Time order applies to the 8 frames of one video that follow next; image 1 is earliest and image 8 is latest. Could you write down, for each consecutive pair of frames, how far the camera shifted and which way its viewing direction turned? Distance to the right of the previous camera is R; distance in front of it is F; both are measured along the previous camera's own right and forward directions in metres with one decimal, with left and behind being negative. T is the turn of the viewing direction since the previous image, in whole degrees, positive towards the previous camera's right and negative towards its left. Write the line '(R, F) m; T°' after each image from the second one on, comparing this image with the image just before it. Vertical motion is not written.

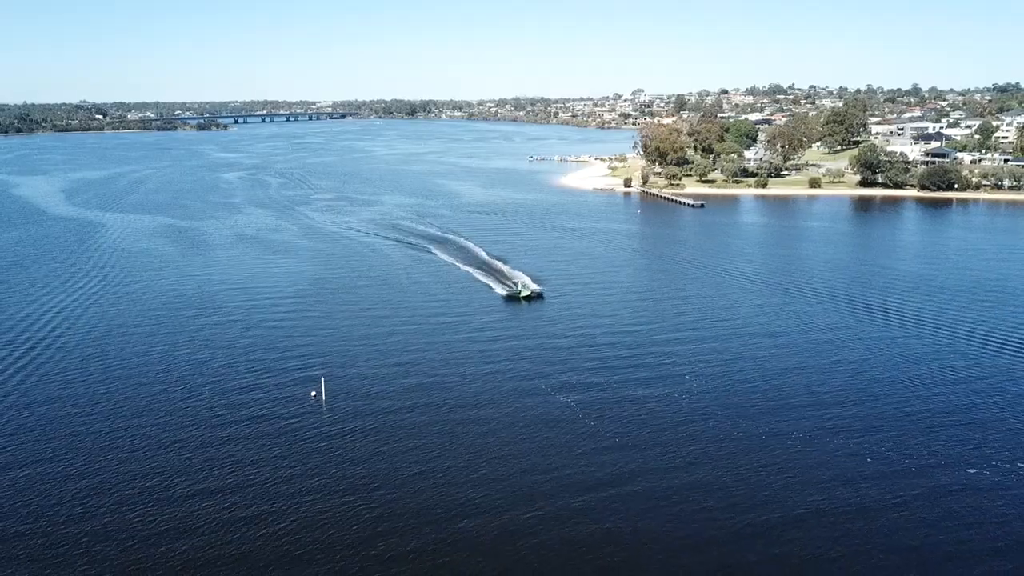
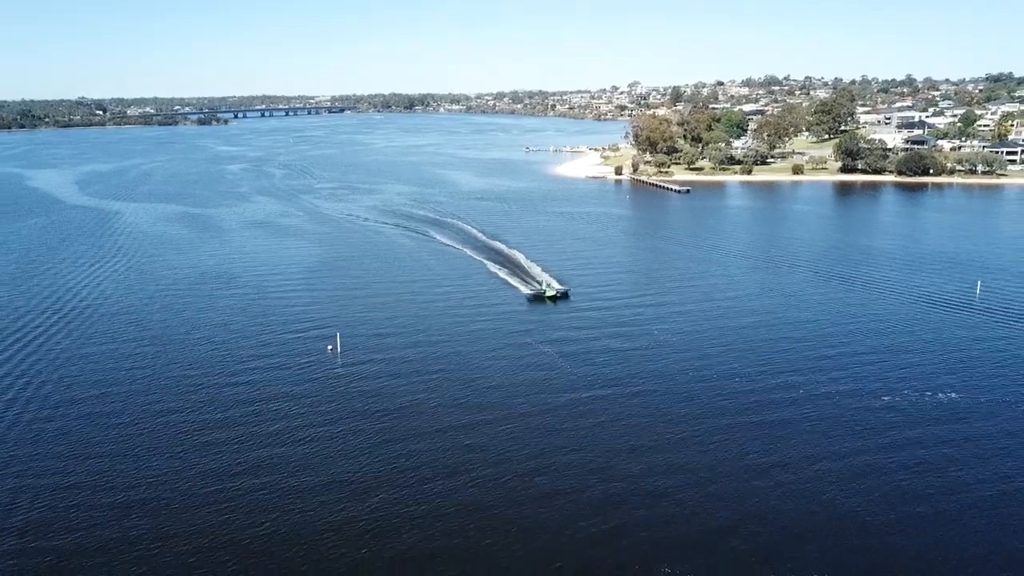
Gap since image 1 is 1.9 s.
(+0.2, -1.8) m; 0°
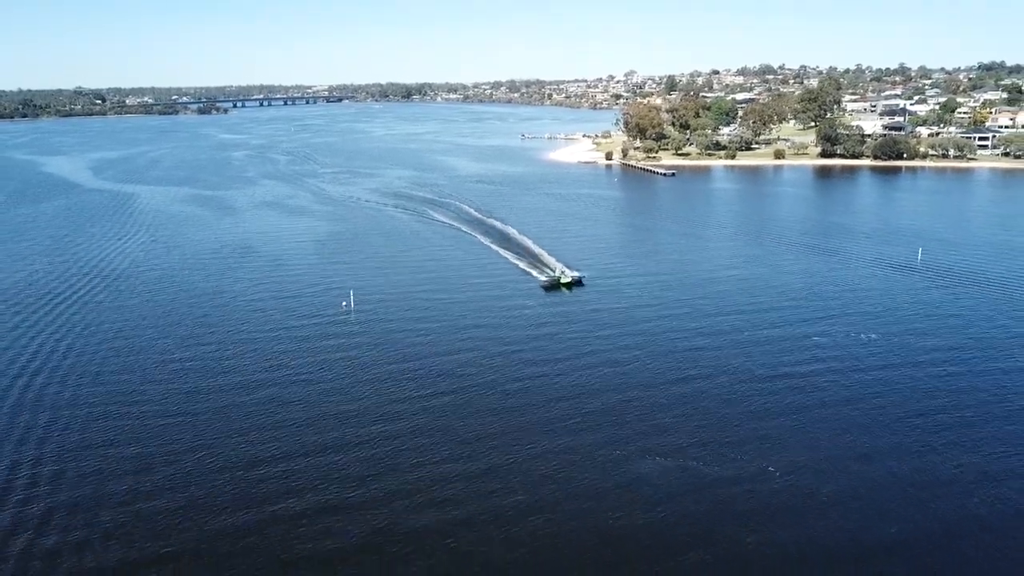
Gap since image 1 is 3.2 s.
(+0.2, -2.1) m; 0°
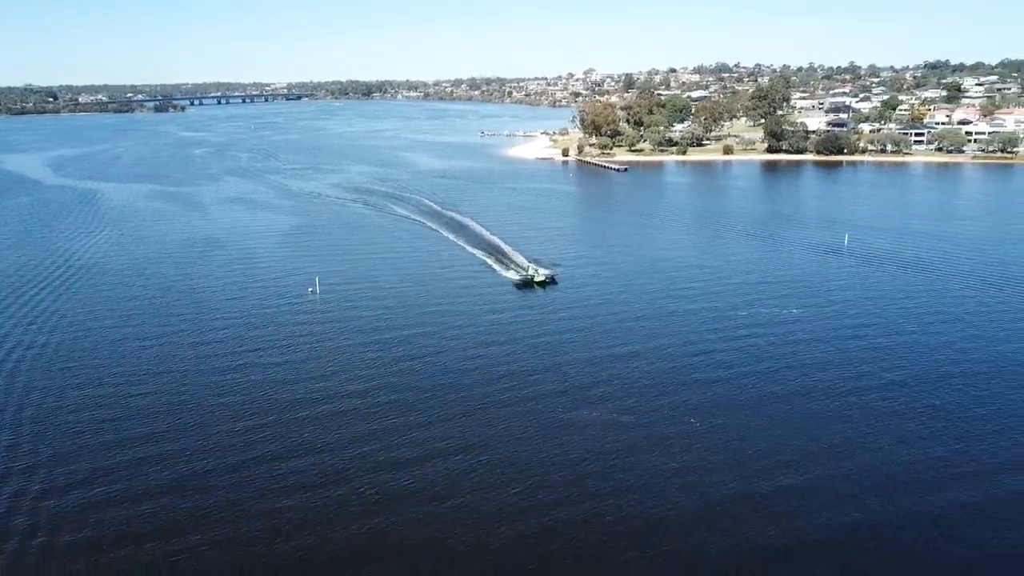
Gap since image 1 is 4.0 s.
(+0.2, -1.3) m; +3°
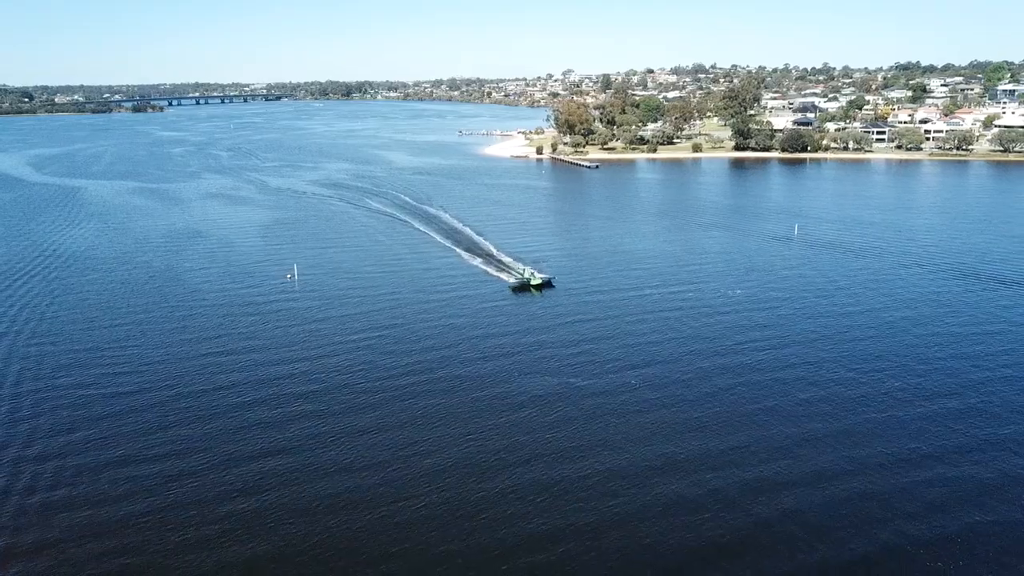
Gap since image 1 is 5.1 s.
(+0.3, -1.2) m; +1°
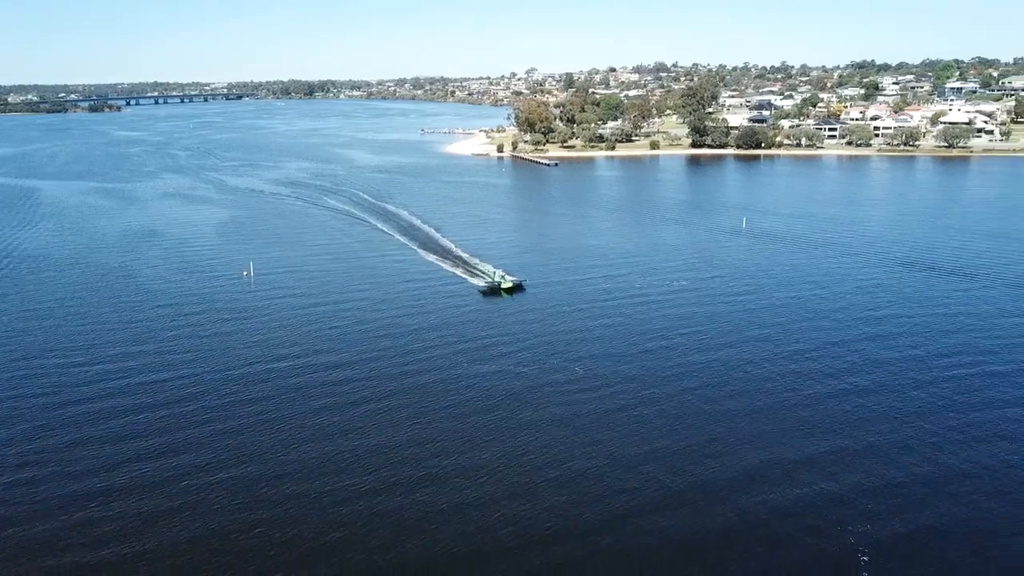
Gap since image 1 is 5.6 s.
(+0.3, -0.4) m; +2°
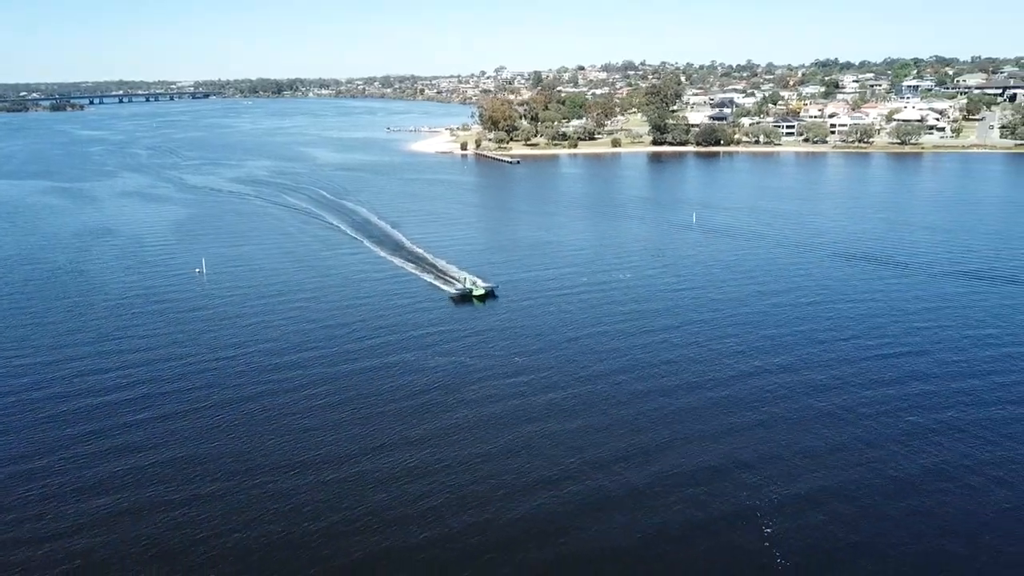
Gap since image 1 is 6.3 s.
(+0.5, -0.4) m; +2°
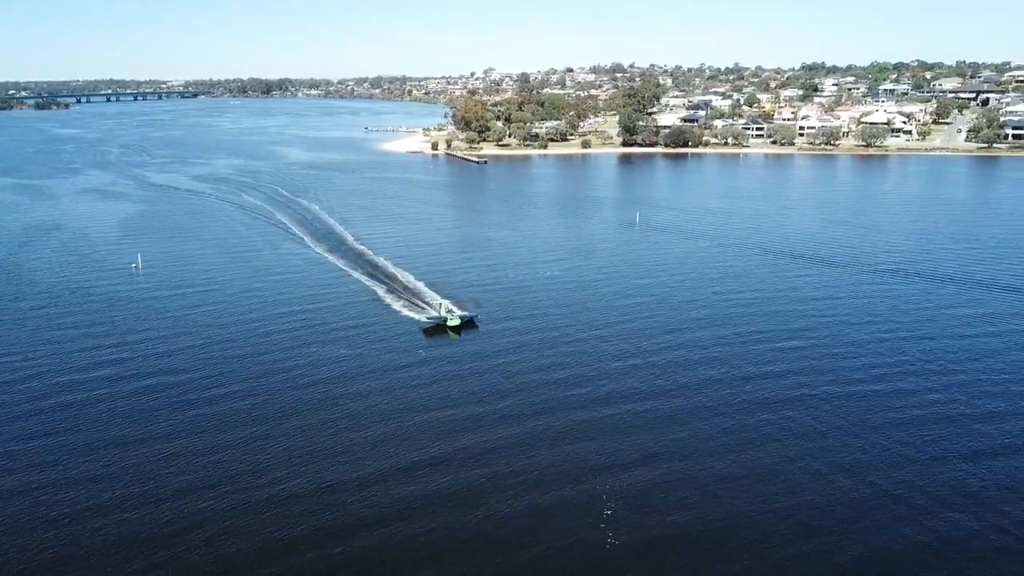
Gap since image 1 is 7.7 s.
(+1.5, -0.2) m; 0°
